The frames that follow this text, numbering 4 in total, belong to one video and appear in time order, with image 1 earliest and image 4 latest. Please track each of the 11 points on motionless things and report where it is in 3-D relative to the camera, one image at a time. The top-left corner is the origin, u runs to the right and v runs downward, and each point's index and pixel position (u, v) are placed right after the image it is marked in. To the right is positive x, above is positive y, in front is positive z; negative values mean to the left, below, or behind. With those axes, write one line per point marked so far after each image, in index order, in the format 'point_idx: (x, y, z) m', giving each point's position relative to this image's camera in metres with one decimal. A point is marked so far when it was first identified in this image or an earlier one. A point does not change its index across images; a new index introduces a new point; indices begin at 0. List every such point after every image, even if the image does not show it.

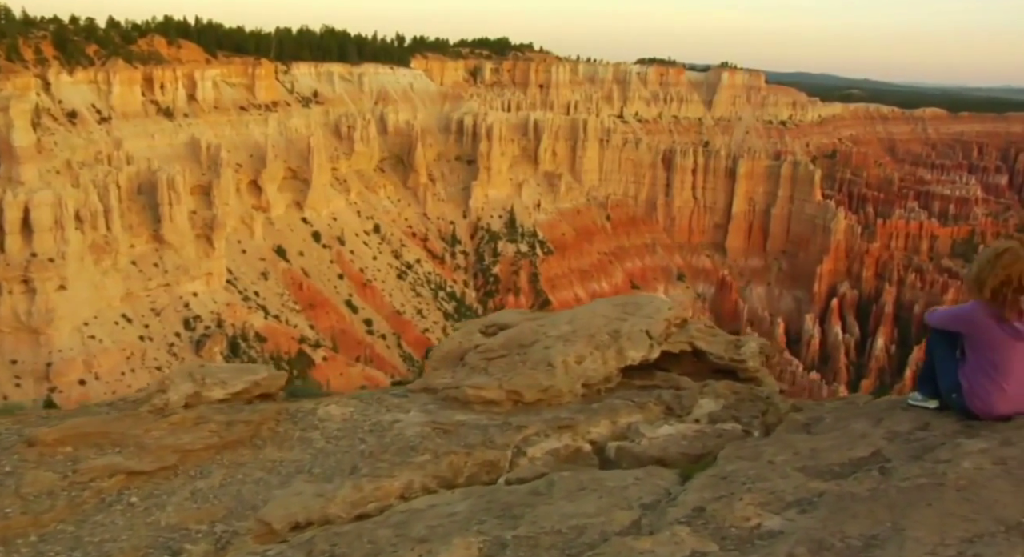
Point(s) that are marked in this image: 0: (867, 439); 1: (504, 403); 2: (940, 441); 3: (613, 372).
0: (+2.5, -1.1, +5.4) m
1: (-0.1, -1.2, +7.2) m
2: (+2.9, -1.1, +5.2) m
3: (+1.0, -1.0, +7.9) m
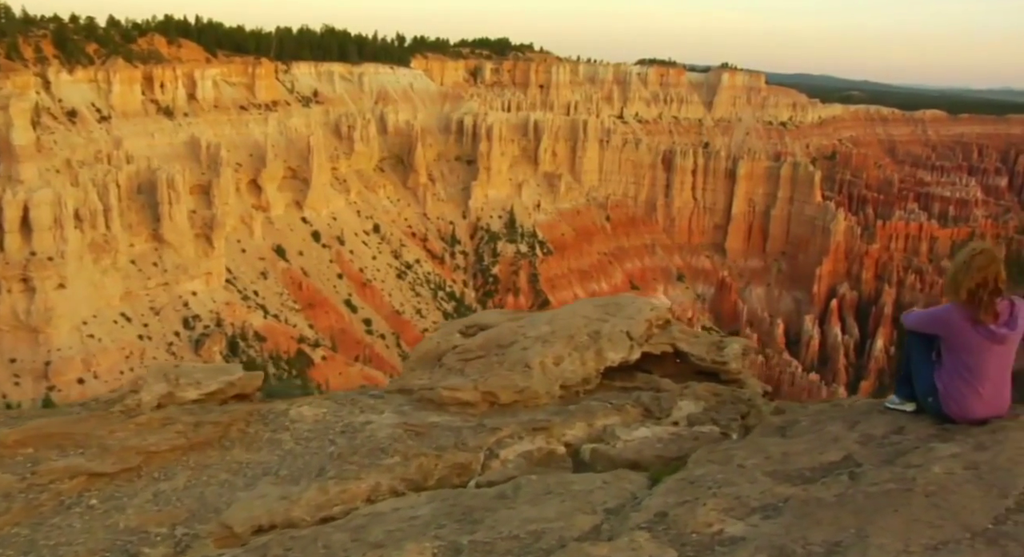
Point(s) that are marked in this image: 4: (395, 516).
0: (+2.2, -1.1, +5.3) m
1: (-0.3, -1.2, +7.1) m
2: (+2.6, -1.1, +5.1) m
3: (+0.8, -1.0, +7.8) m
4: (-0.7, -1.5, +4.8) m
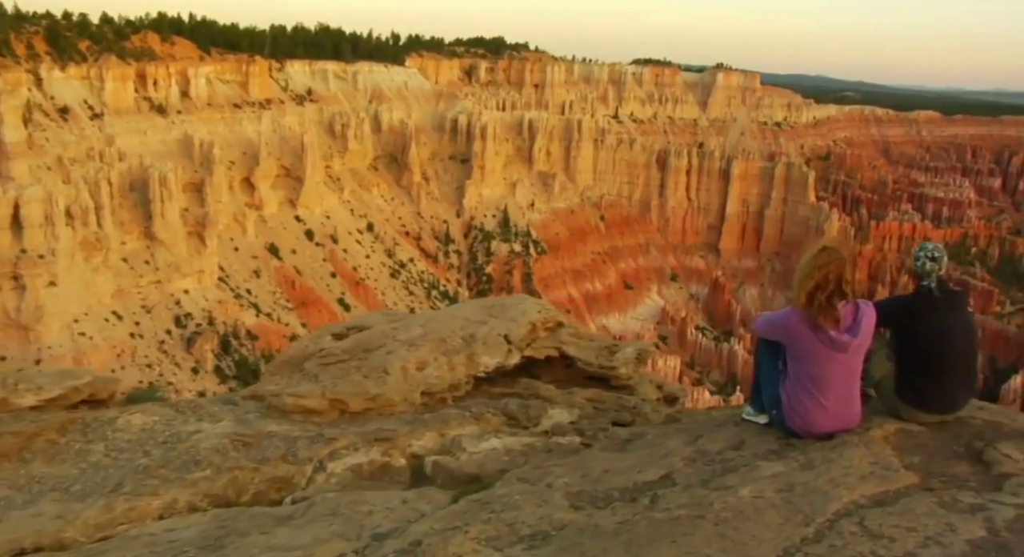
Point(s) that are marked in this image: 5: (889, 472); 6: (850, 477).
0: (+1.0, -1.1, +4.9) m
1: (-1.6, -1.1, +6.7) m
2: (+1.4, -1.1, +4.6) m
3: (-0.5, -0.9, +7.3) m
4: (-2.0, -1.5, +4.3) m
5: (+2.1, -1.1, +4.4) m
6: (+1.8, -1.1, +4.3) m
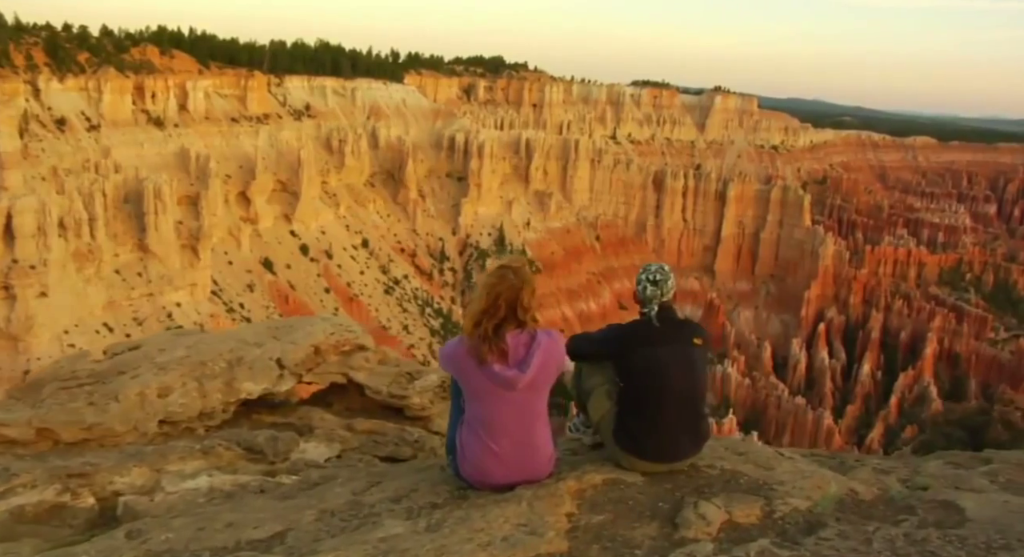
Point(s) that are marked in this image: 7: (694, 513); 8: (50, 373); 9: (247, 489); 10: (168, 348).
0: (-1.1, -1.2, +4.1) m
1: (-3.6, -1.3, +5.9) m
2: (-0.7, -1.2, +3.9) m
3: (-2.5, -1.1, +6.6) m
4: (-4.0, -1.5, +3.6) m
5: (+0.1, -1.2, +3.7) m
6: (-0.2, -1.2, +3.6) m
7: (+1.0, -1.2, +4.0) m
8: (-4.1, -0.8, +7.1) m
9: (-1.8, -1.5, +5.4) m
10: (-3.1, -0.6, +7.1) m
